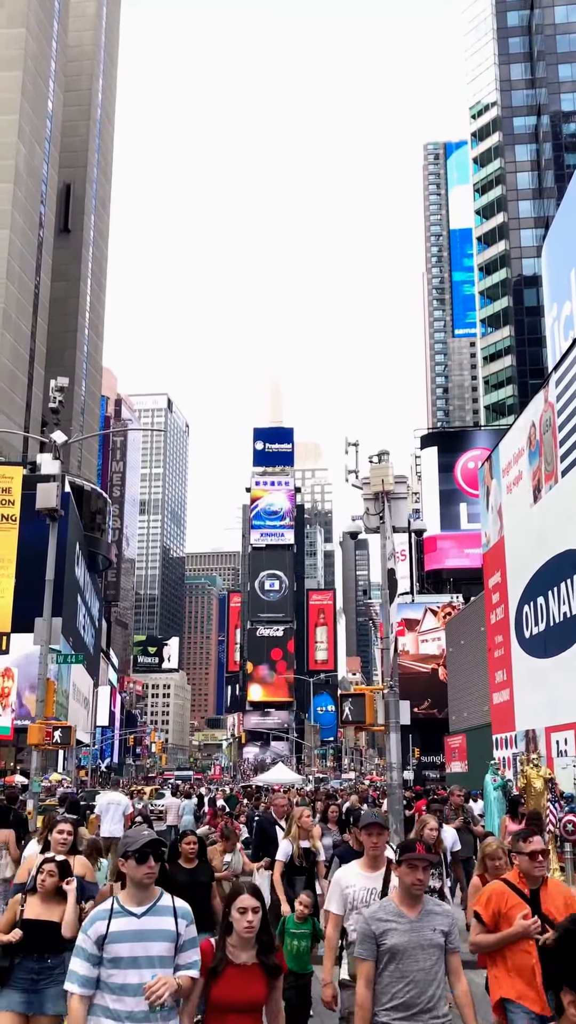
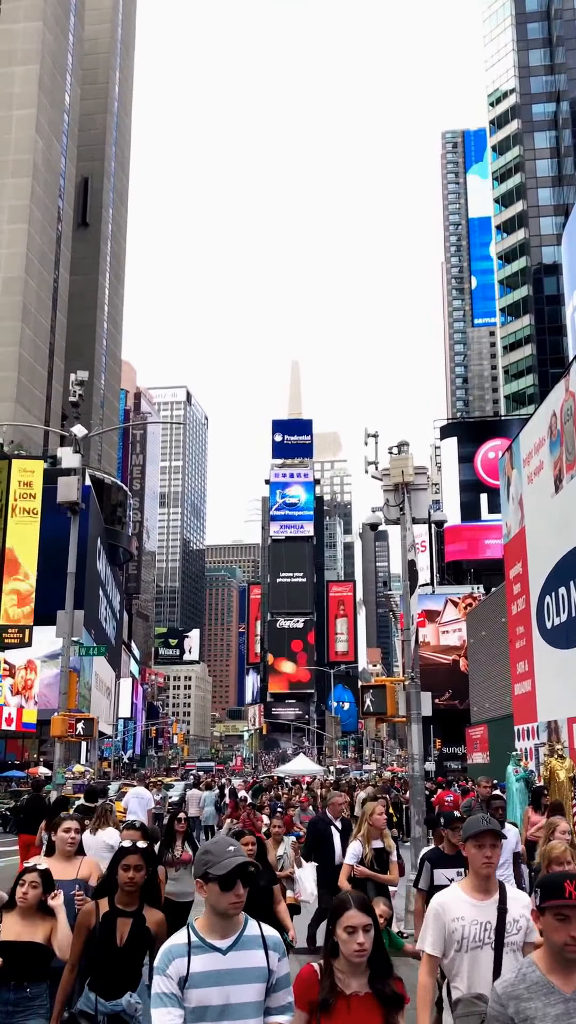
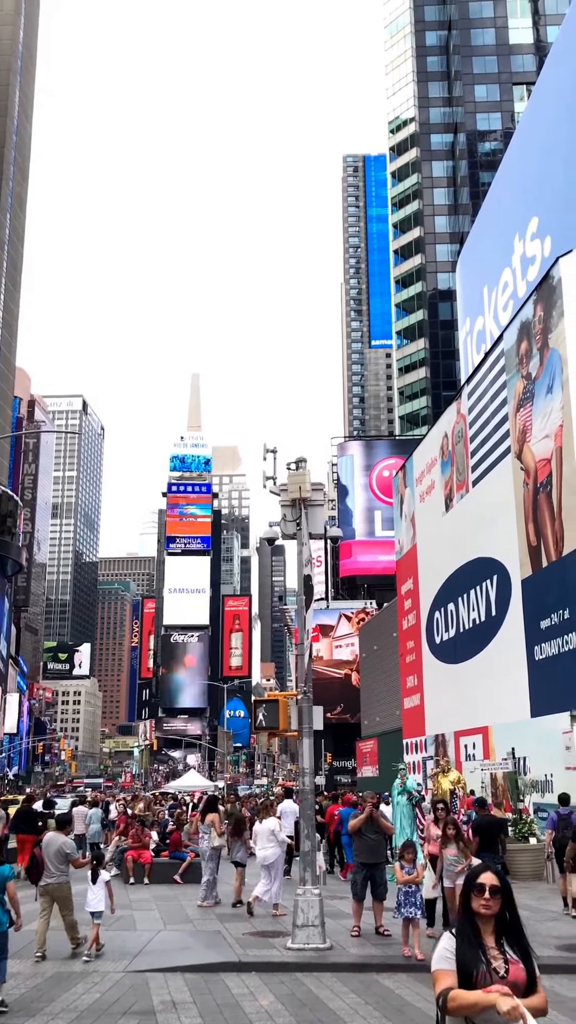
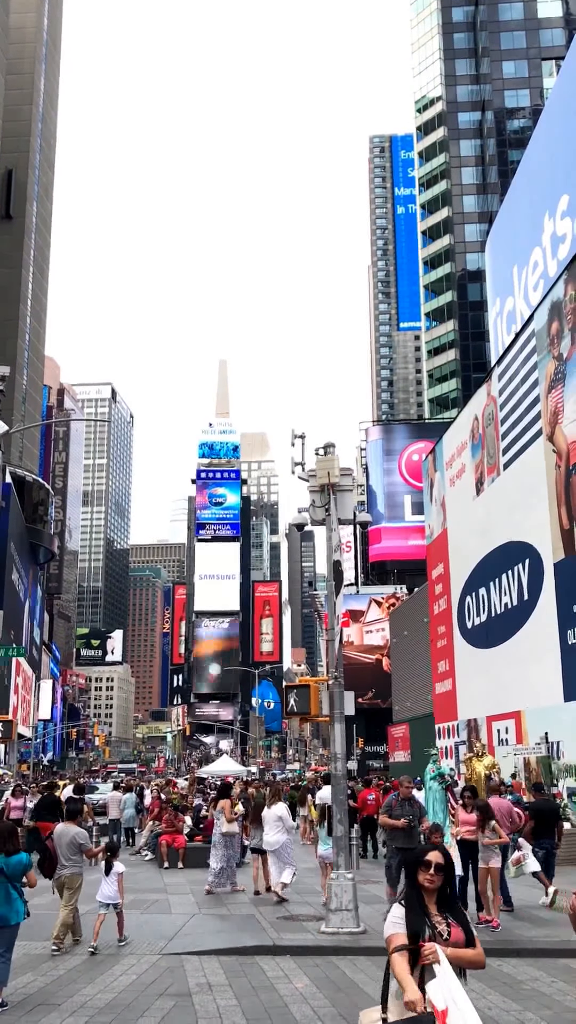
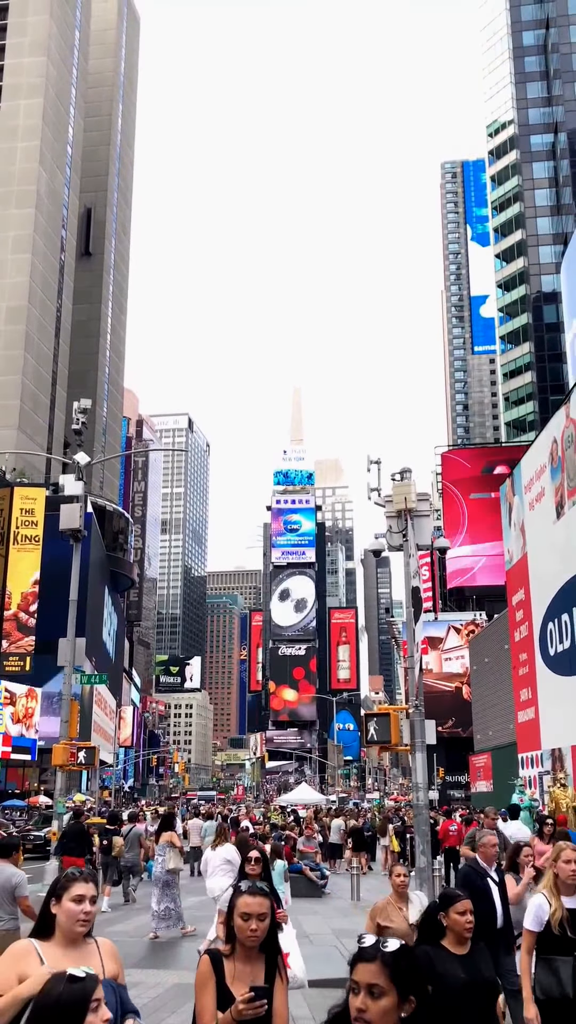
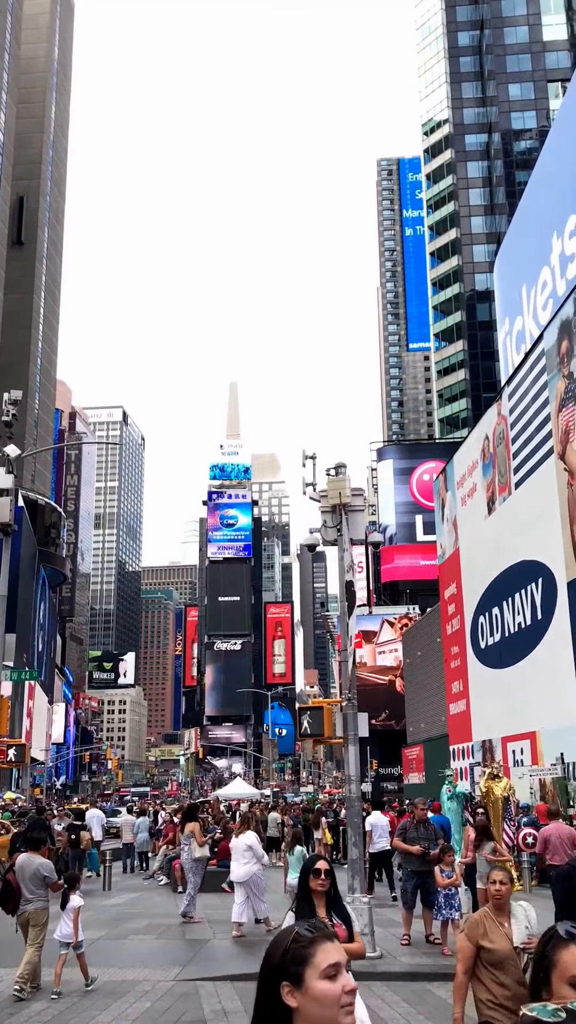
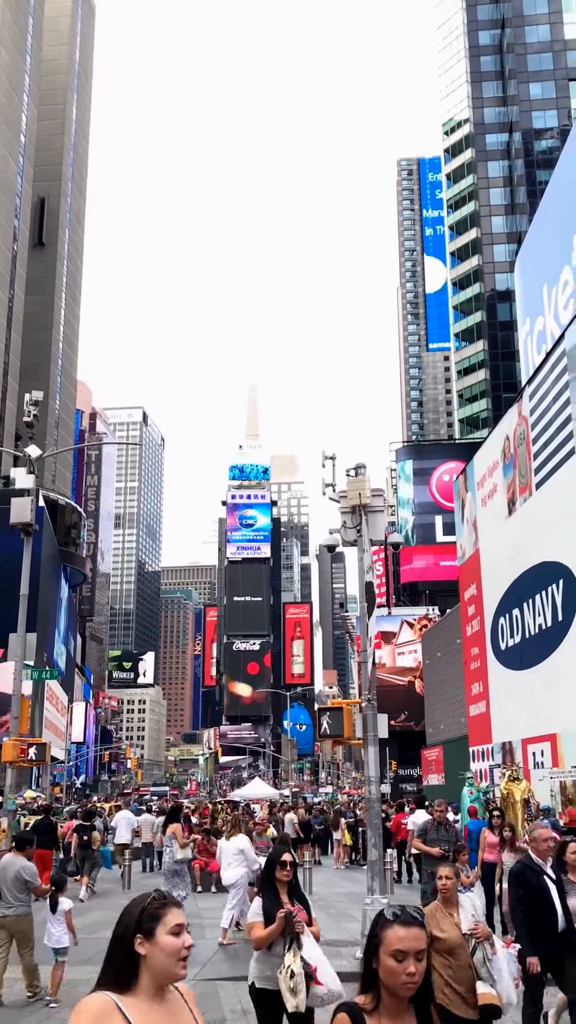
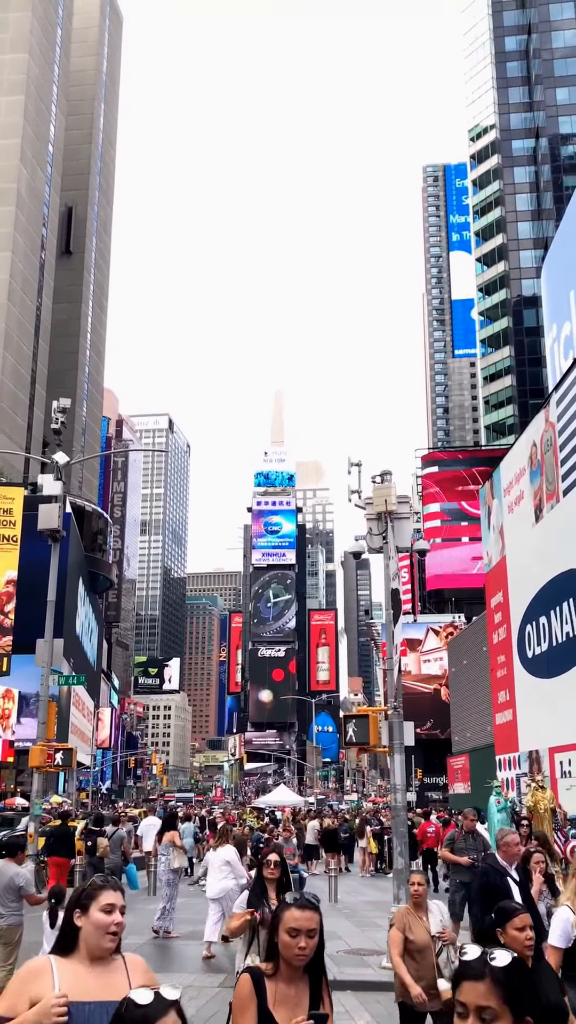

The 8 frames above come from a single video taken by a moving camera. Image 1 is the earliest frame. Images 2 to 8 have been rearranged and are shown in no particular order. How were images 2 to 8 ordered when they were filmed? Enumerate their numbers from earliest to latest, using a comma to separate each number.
2, 5, 8, 7, 6, 4, 3
